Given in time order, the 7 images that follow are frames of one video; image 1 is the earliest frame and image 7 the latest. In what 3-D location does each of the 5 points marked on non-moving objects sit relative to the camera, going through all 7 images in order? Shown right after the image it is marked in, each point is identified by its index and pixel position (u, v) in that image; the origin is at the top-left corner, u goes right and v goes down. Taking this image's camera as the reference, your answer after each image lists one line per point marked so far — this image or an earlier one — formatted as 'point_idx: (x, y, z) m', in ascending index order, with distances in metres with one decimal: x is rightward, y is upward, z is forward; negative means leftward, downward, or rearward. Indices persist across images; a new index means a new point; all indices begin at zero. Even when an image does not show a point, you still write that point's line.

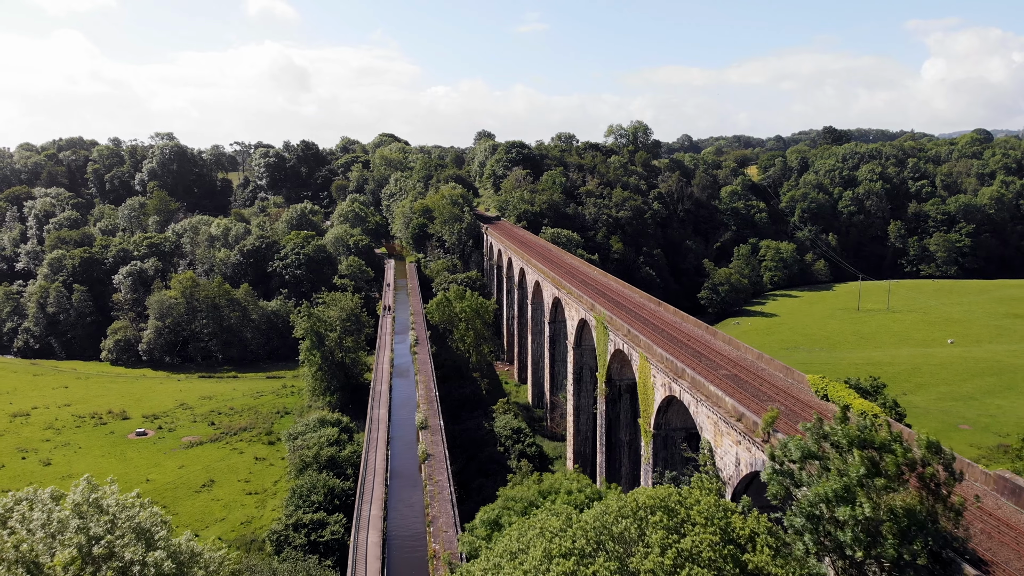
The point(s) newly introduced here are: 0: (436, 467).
0: (-2.7, -6.3, +19.2) m
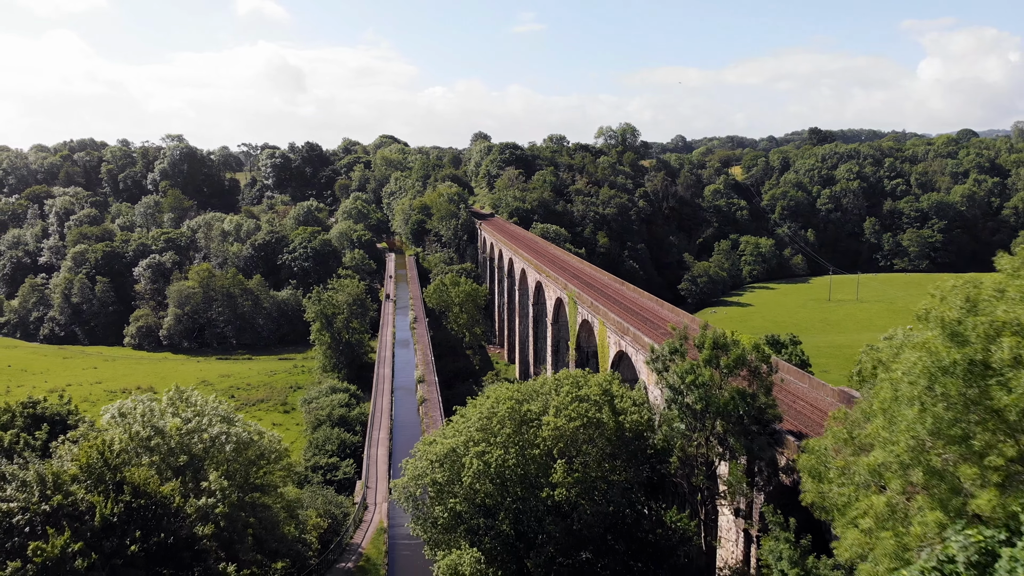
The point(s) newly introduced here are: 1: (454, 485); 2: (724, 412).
0: (-3.5, -5.2, +23.6) m
1: (-1.3, -4.1, +11.6) m
2: (+4.5, -2.7, +11.5) m
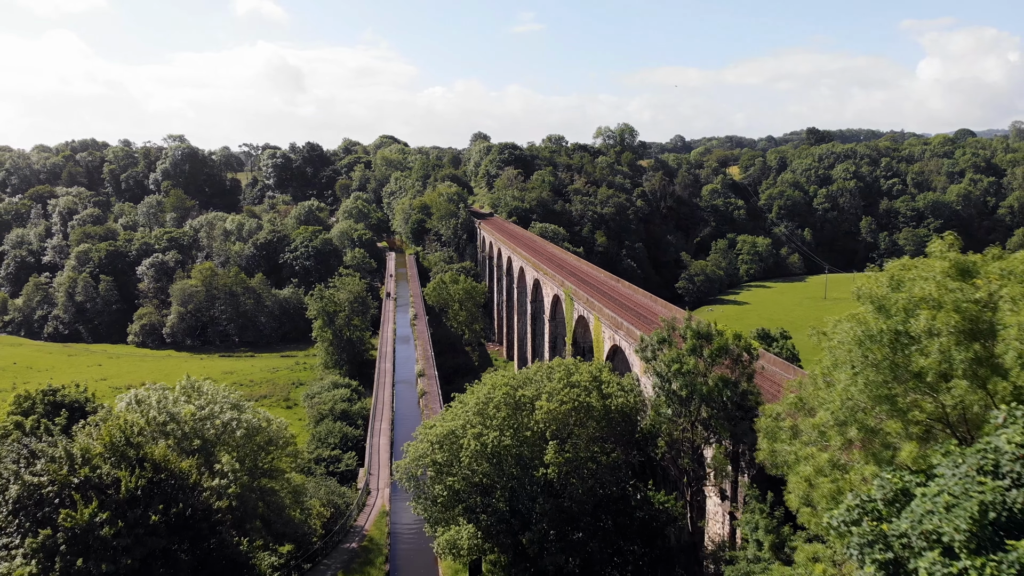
0: (-3.7, -5.1, +24.3) m
1: (-1.4, -4.0, +12.3) m
2: (+4.4, -2.5, +12.2) m
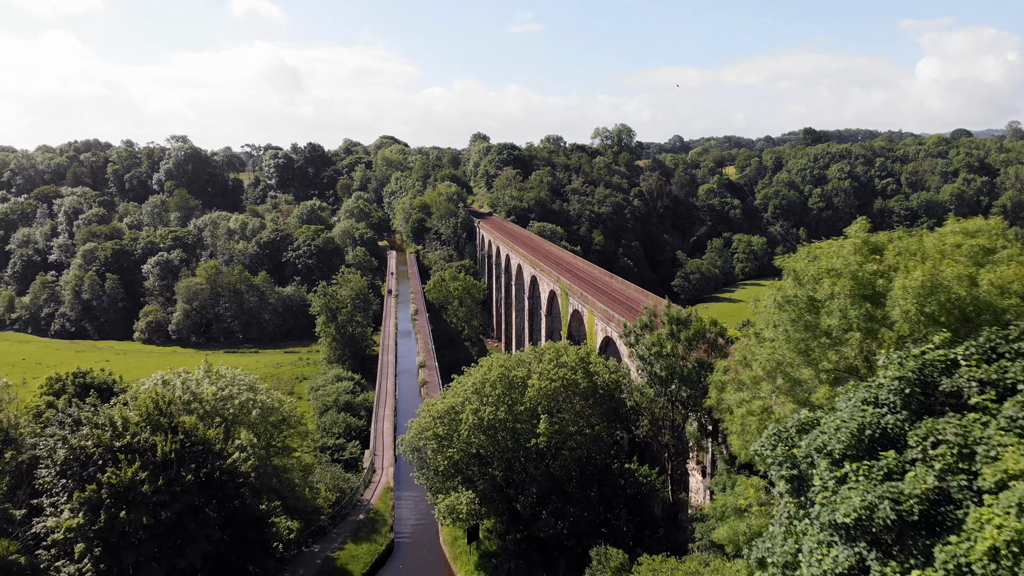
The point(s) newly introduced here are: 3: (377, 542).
0: (-3.8, -4.8, +25.5) m
1: (-1.5, -3.7, +13.5) m
2: (+4.3, -2.2, +13.4) m
3: (-3.9, -7.2, +15.3) m
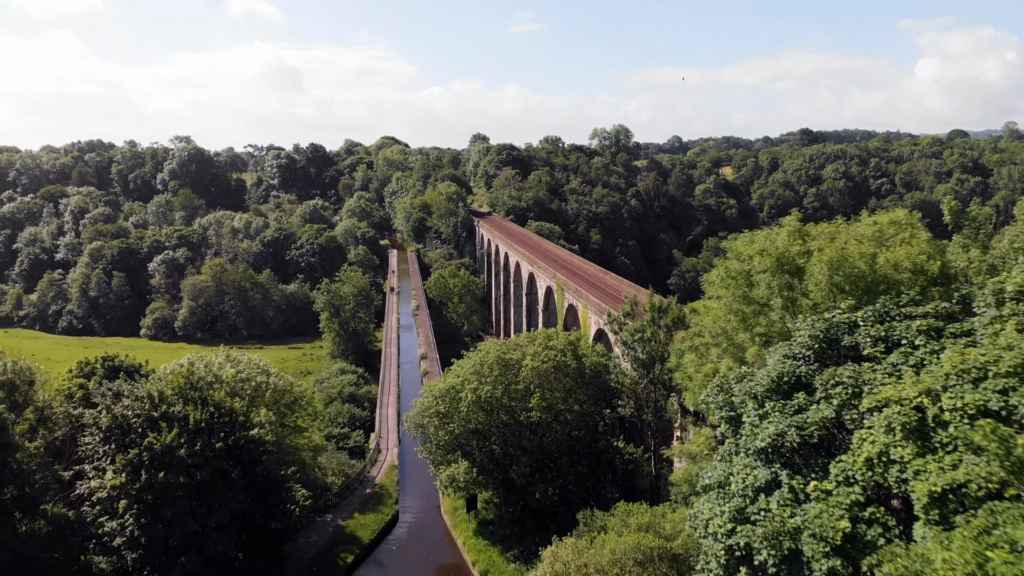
0: (-3.9, -4.5, +26.8) m
1: (-1.6, -3.4, +14.7) m
2: (+4.1, -2.0, +14.7) m
3: (-4.0, -6.9, +16.6) m
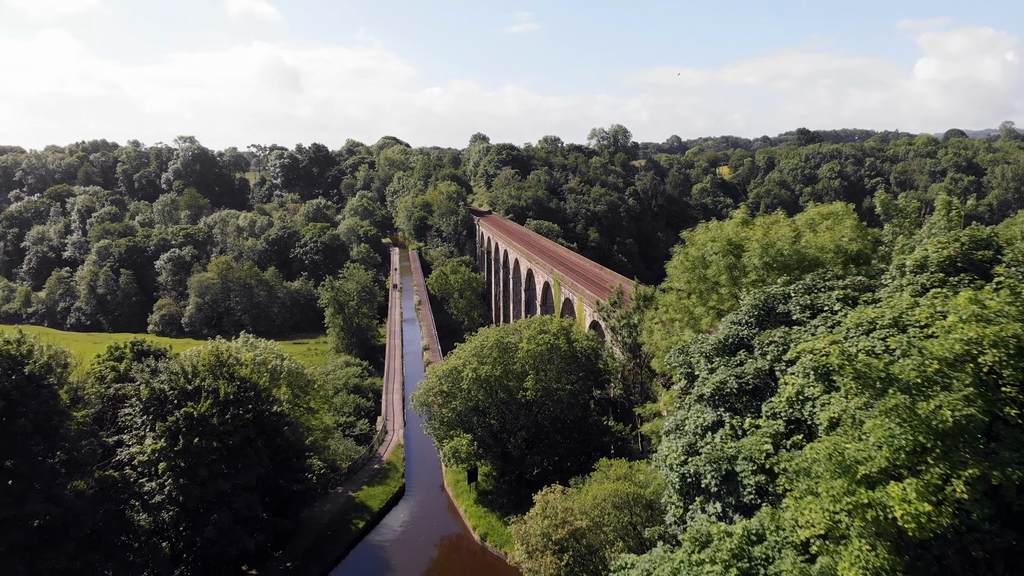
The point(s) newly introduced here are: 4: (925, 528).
0: (-4.0, -4.2, +28.1) m
1: (-1.7, -3.1, +16.1) m
2: (+4.1, -1.6, +16.0) m
3: (-4.1, -6.6, +17.9) m
4: (+3.5, -2.0, +4.6) m
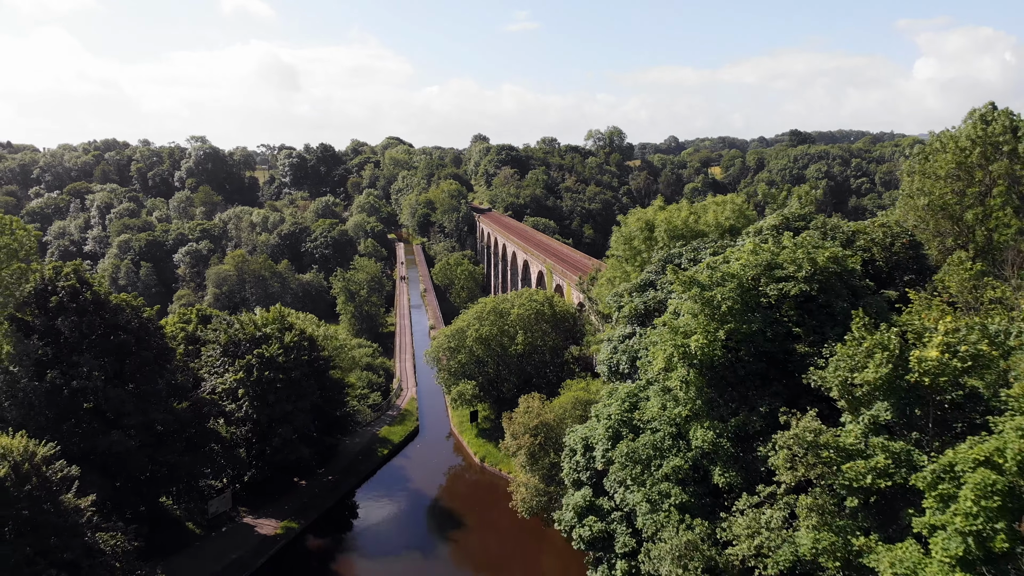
0: (-4.2, -3.3, +32.0) m
1: (-2.0, -2.2, +20.0) m
2: (+3.8, -0.8, +19.9) m
3: (-4.3, -5.7, +21.8) m
4: (+3.2, -1.2, +8.5) m
